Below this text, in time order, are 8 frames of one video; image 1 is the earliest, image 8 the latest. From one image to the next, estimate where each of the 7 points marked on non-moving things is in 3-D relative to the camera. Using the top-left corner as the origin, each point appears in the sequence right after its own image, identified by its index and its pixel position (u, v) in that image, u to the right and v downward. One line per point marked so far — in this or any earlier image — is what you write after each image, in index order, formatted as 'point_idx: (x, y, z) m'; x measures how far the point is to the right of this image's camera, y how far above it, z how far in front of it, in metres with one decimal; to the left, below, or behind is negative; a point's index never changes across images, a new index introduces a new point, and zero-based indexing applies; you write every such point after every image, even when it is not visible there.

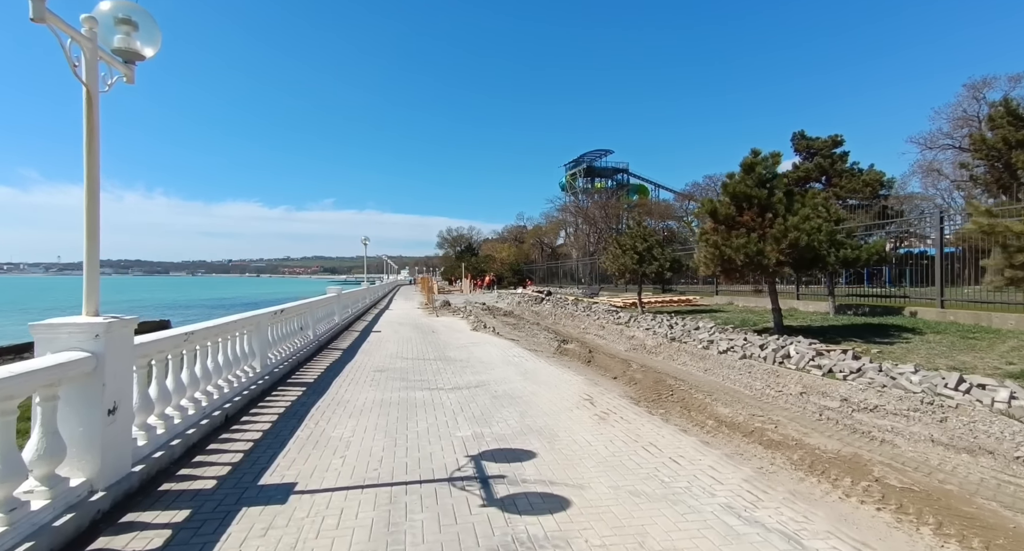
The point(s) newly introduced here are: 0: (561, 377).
0: (+0.9, -1.8, +8.2) m
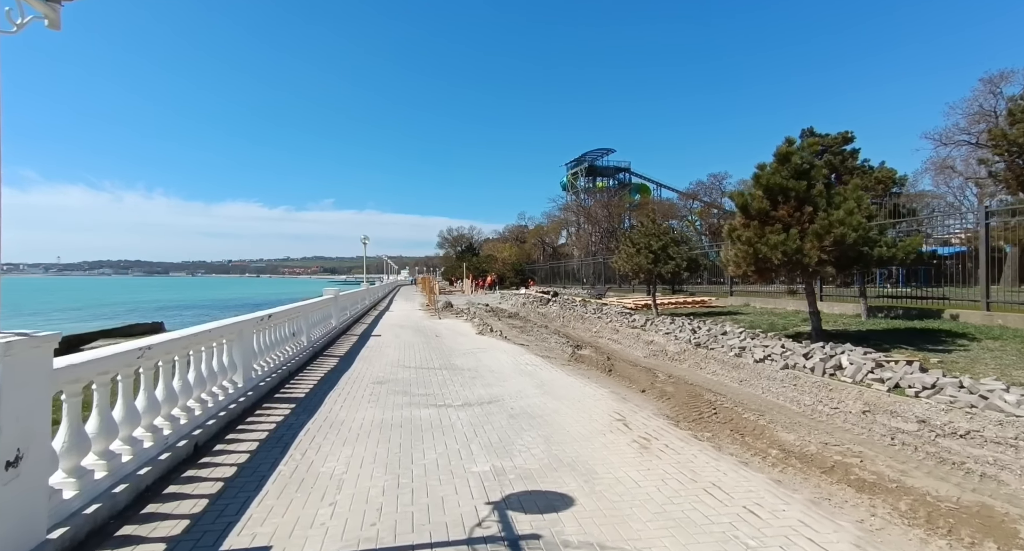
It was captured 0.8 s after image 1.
0: (+1.1, -1.8, +7.3) m
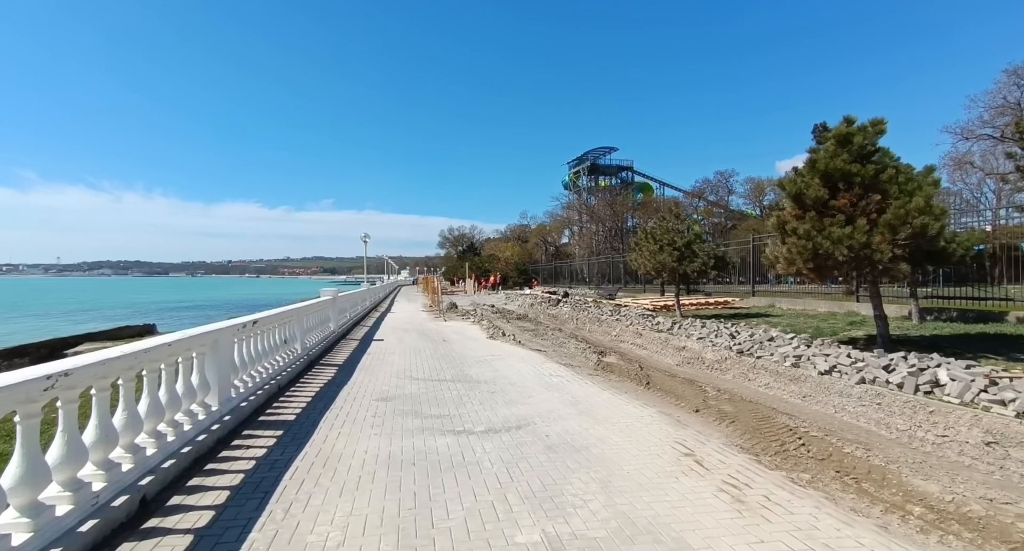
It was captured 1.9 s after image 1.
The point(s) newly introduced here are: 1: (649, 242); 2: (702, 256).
0: (+1.5, -1.8, +6.1) m
1: (+4.7, +1.2, +15.5) m
2: (+6.1, +0.6, +14.7) m
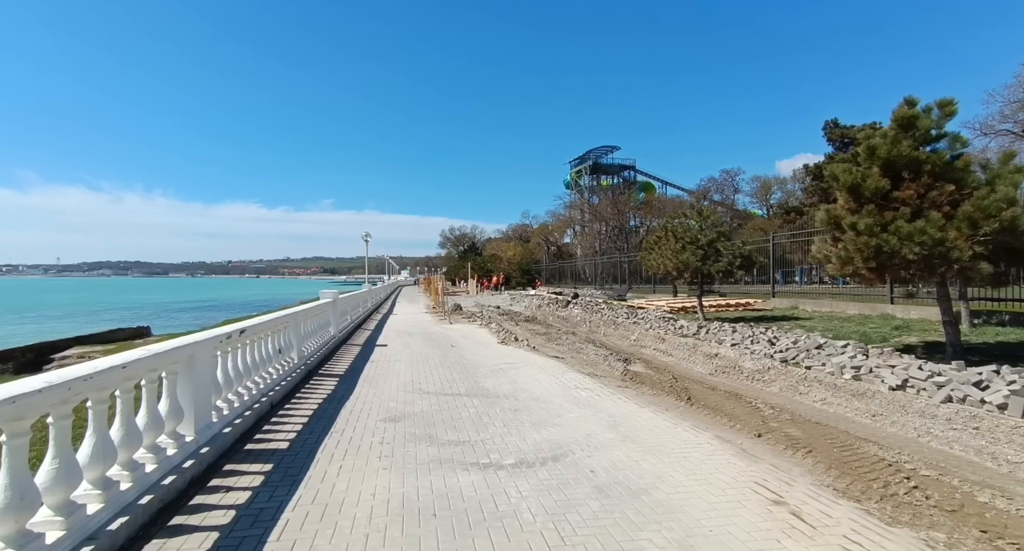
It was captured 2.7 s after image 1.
0: (+1.9, -1.8, +5.2) m
1: (+5.1, +1.1, +14.6) m
2: (+6.5, +0.6, +13.8) m
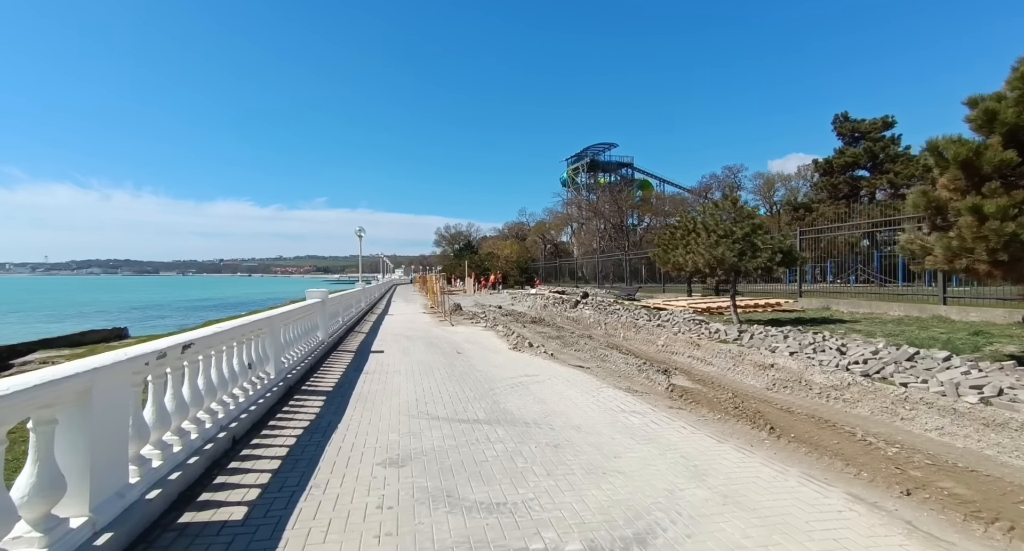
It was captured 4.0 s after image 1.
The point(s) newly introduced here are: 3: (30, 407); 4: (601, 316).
0: (+2.3, -1.8, +3.7) m
1: (+5.4, +1.2, +13.1) m
2: (+6.8, +0.7, +12.3) m
3: (-2.7, -0.7, +2.6) m
4: (+3.4, -1.6, +17.8) m
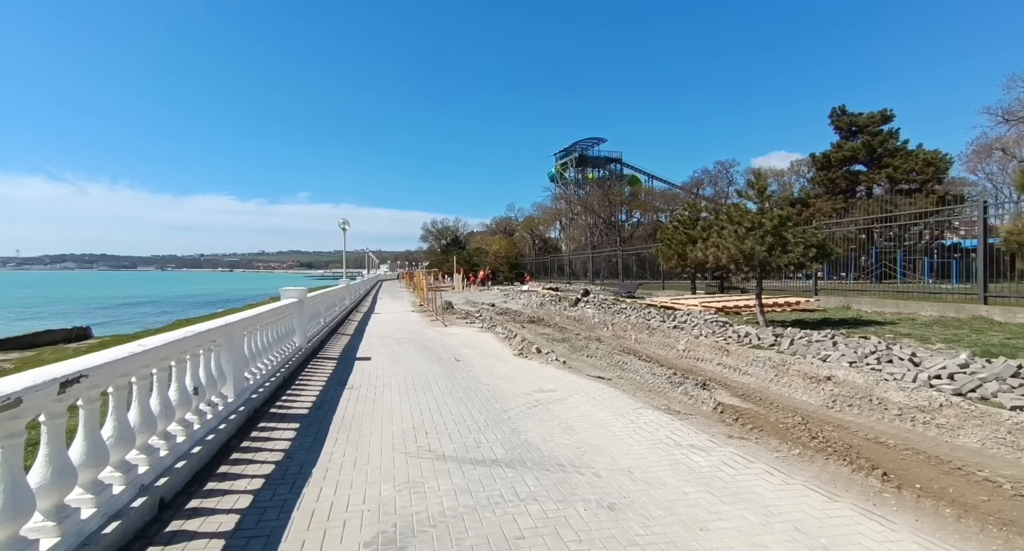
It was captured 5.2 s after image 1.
0: (+2.7, -1.8, +2.4) m
1: (+5.5, +1.3, +11.9) m
2: (+6.9, +0.8, +11.1) m
3: (-2.3, -0.7, +1.1) m
4: (+3.4, -1.4, +16.5) m
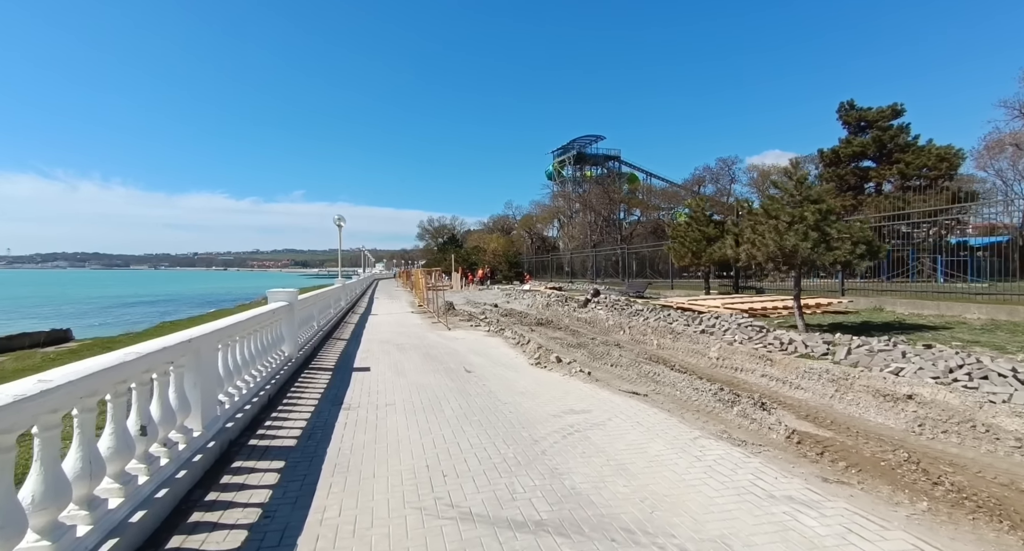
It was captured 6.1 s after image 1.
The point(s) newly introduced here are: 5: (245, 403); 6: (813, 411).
0: (+3.1, -1.8, +1.3) m
1: (+5.8, +1.3, +10.8) m
2: (+7.2, +0.8, +10.1) m
3: (-1.8, -0.8, 0.0) m
4: (+3.7, -1.4, +15.4) m
5: (-3.5, -1.7, +6.1) m
6: (+4.3, -1.9, +6.6) m
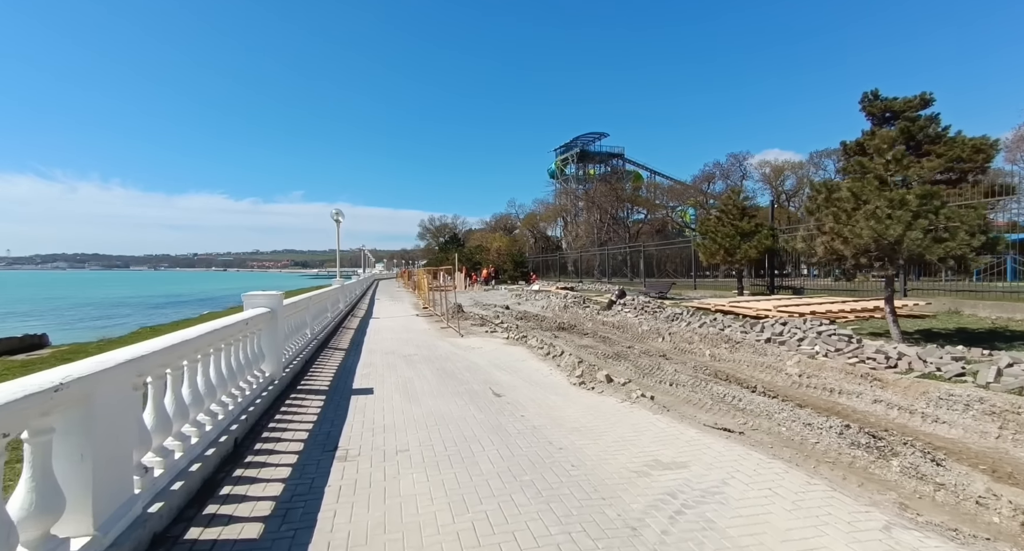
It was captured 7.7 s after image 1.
0: (+3.7, -1.8, -0.6) m
1: (+6.4, +1.3, +8.9) m
2: (+7.8, +0.8, +8.2) m
3: (-1.2, -0.7, -1.9) m
4: (+4.3, -1.4, +13.6) m
5: (-2.9, -1.6, +4.2) m
6: (+4.9, -1.9, +4.7) m
